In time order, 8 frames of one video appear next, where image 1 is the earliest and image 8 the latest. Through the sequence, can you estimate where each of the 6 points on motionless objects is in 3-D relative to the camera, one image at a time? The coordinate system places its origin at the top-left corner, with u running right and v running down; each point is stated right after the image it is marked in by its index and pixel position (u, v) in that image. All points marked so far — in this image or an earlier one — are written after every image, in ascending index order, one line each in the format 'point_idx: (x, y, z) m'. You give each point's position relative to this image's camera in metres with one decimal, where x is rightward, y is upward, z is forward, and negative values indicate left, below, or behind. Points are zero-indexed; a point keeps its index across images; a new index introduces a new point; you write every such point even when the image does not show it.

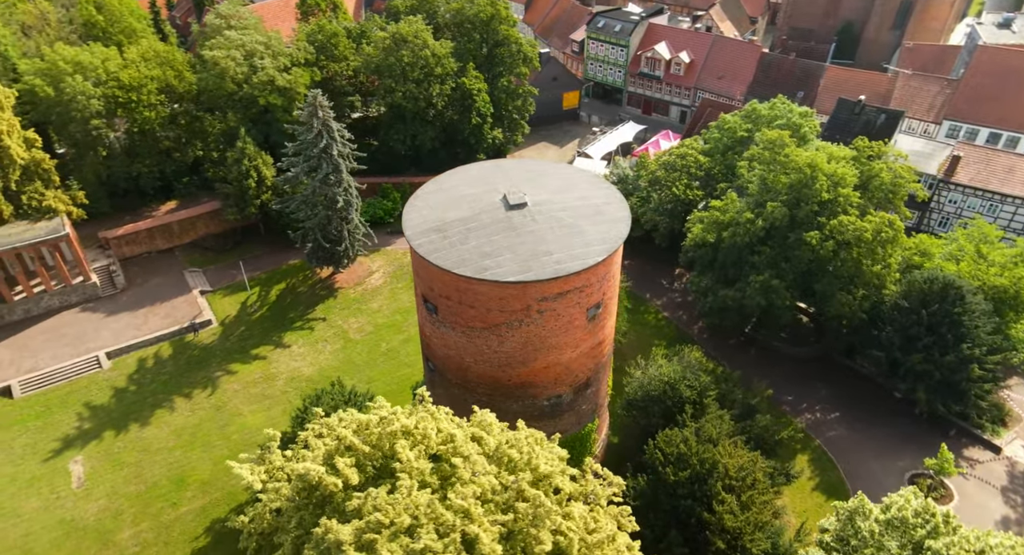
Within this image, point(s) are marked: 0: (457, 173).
0: (-1.6, +3.0, +18.1) m
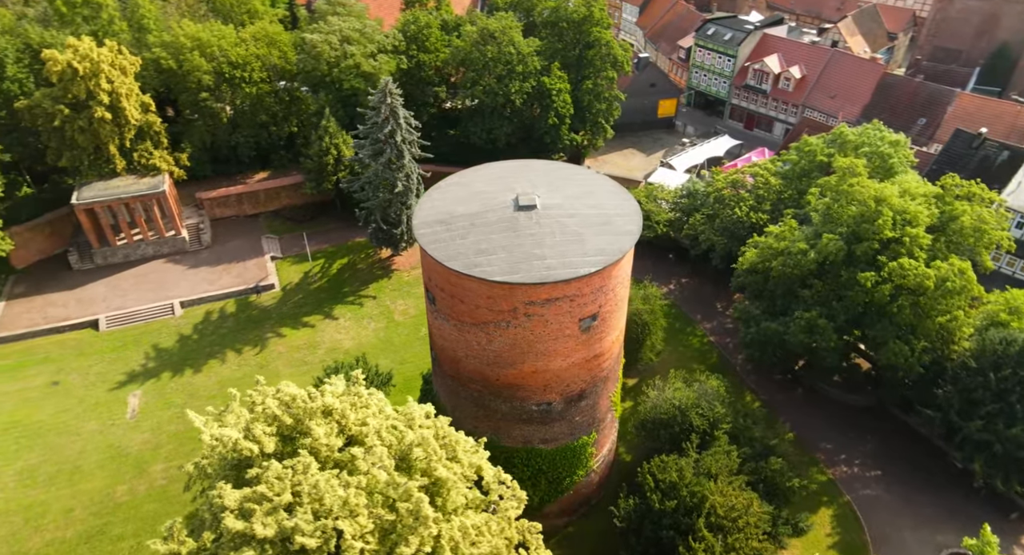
0: (-0.8, +3.2, +18.2) m
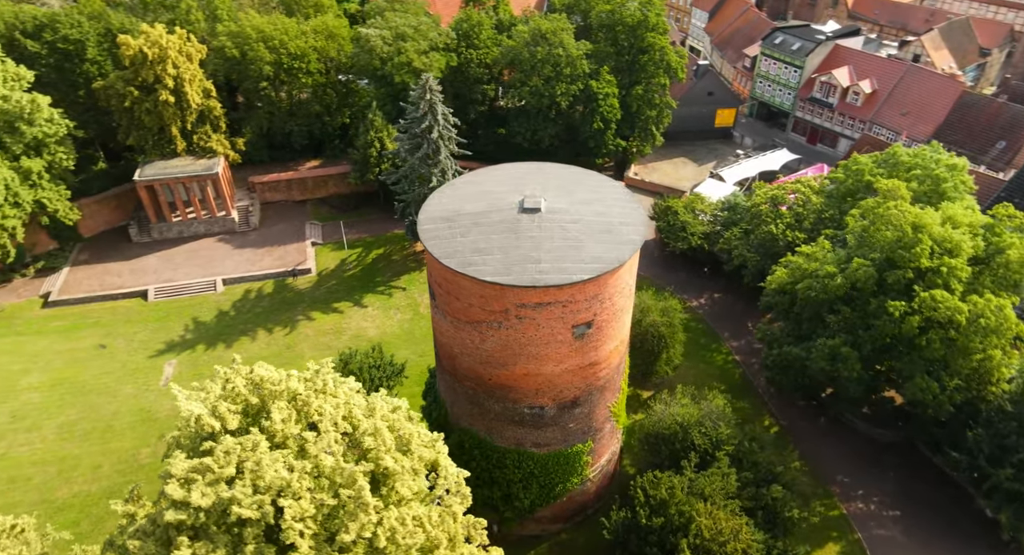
0: (-0.4, +3.2, +18.4) m
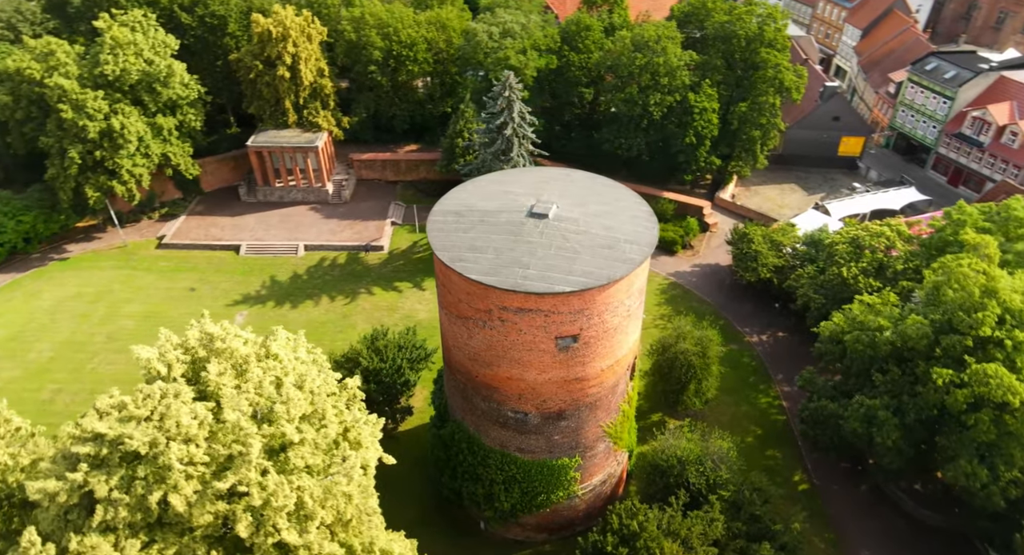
0: (+0.5, +3.1, +18.3) m
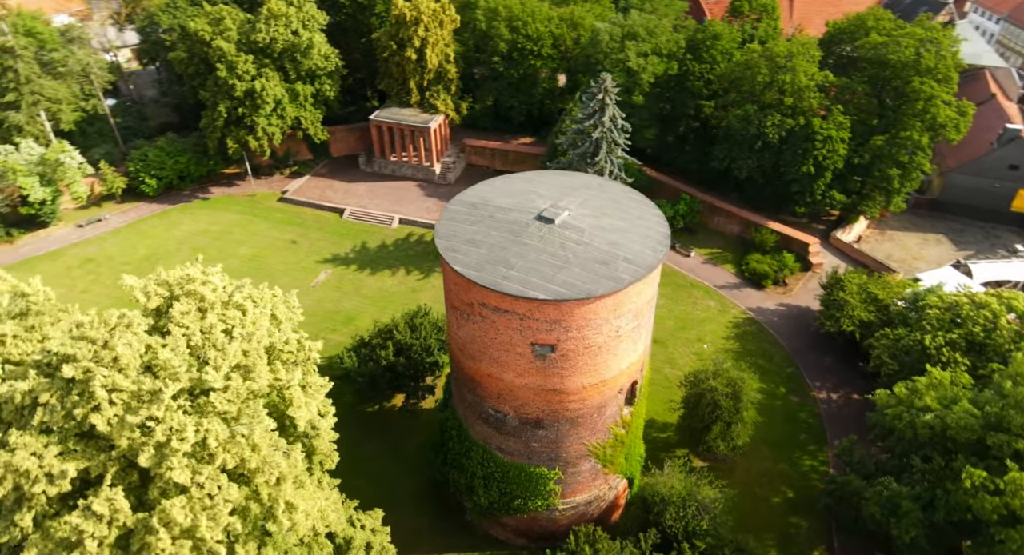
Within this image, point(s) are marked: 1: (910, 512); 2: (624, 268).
0: (+1.5, +2.9, +18.1) m
1: (+9.5, -5.6, +15.0) m
2: (+2.6, +0.2, +14.3) m
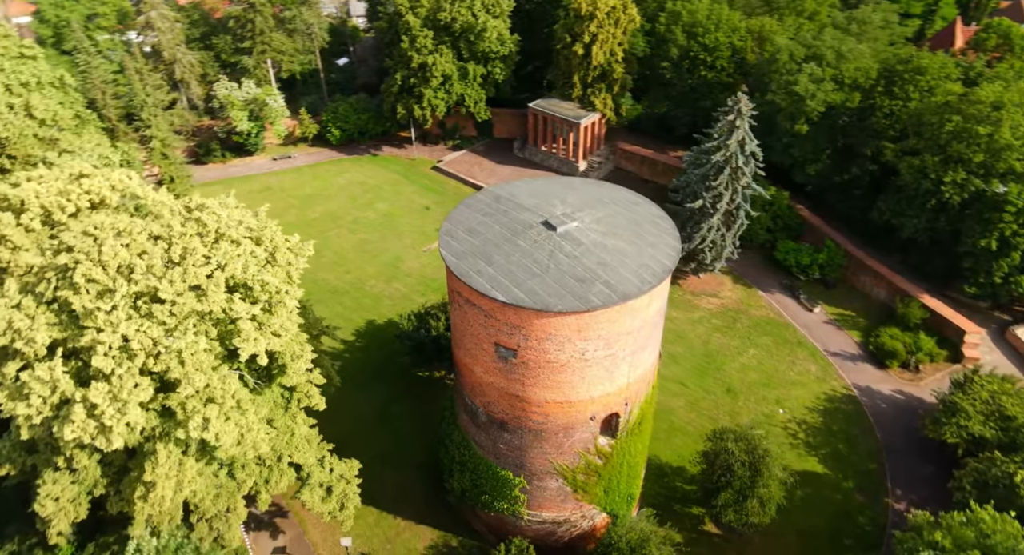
0: (+2.7, +2.5, +17.3) m
1: (+7.2, -7.6, +12.3) m
2: (+1.9, -0.3, +13.6) m
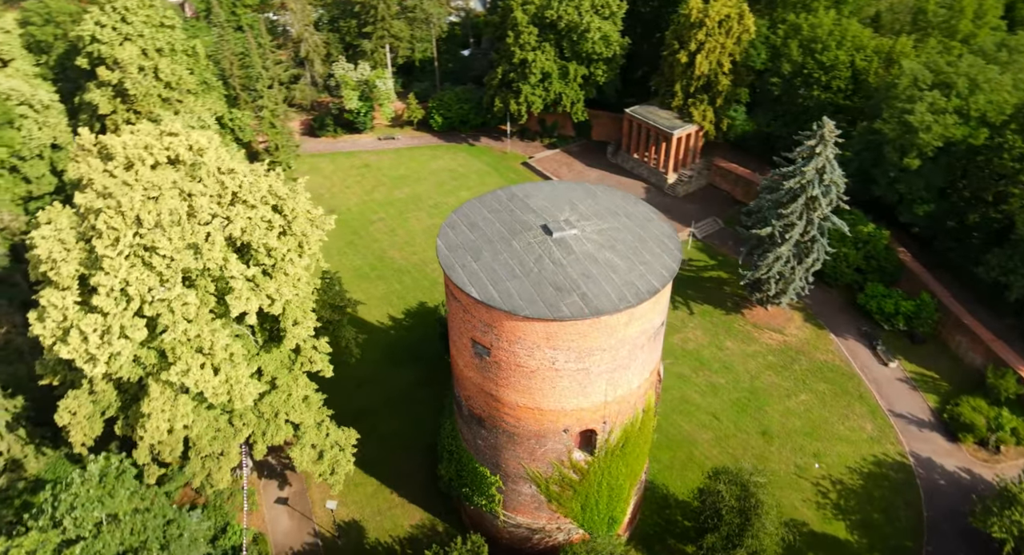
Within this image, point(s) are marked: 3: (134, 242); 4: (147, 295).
0: (+3.1, +2.1, +16.7) m
1: (+5.2, -8.5, +11.2) m
2: (+1.3, -0.5, +13.2) m
3: (-8.1, +0.8, +13.5) m
4: (-7.7, -0.4, +13.5) m
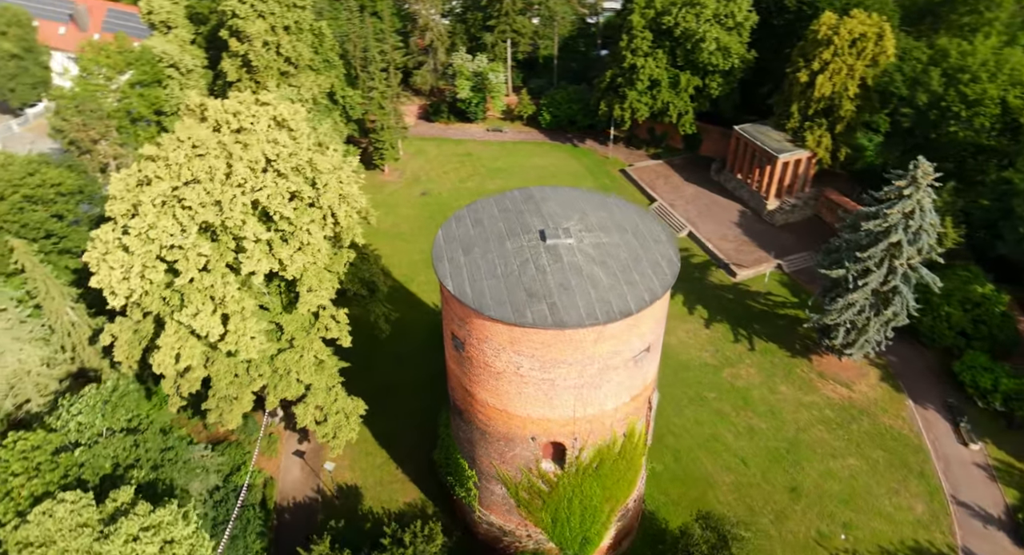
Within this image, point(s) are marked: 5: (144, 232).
0: (+3.5, +1.6, +16.0) m
1: (+2.7, -9.1, +10.4) m
2: (+0.6, -0.7, +13.1) m
3: (-8.2, +2.0, +15.2) m
4: (-8.1, +0.8, +15.1) m
5: (-8.8, +1.1, +15.0) m
